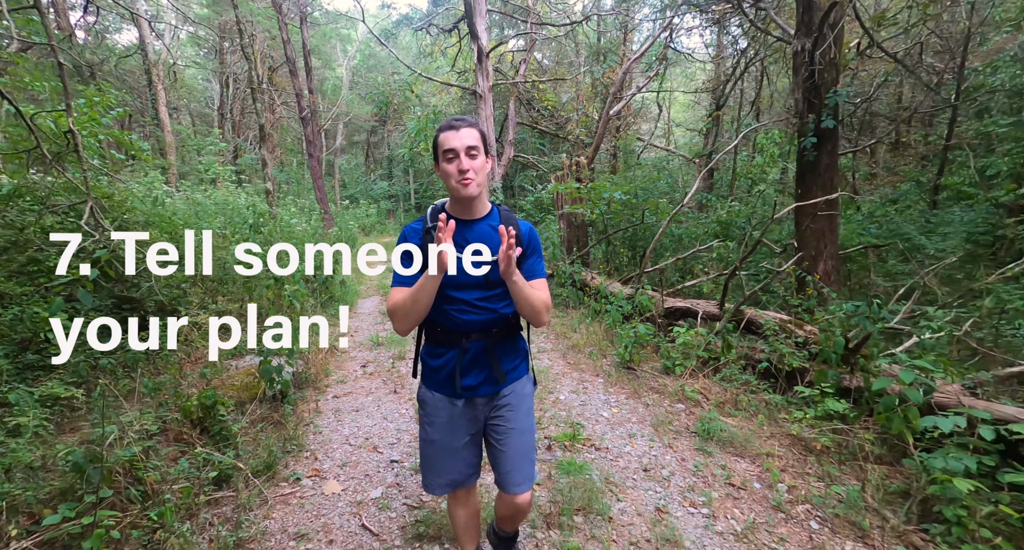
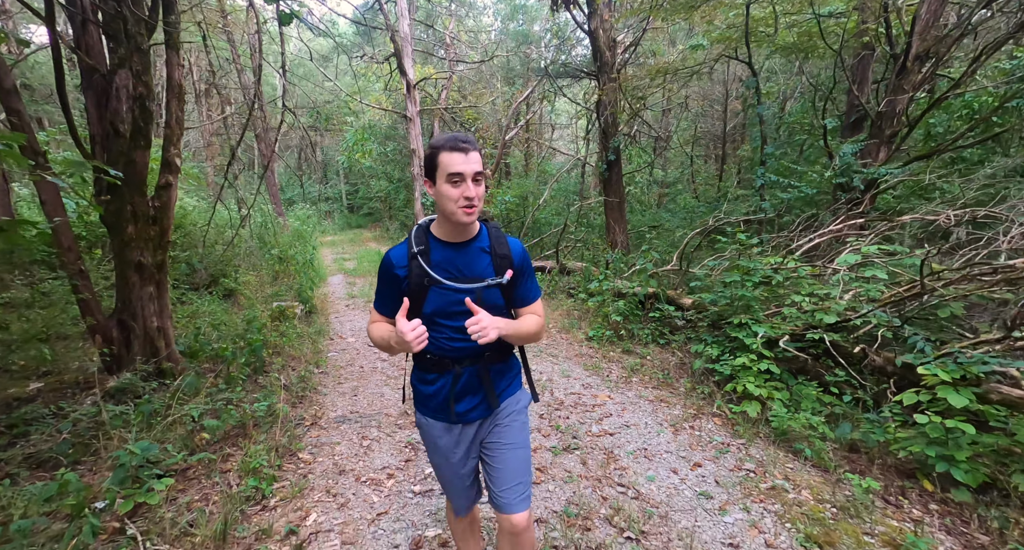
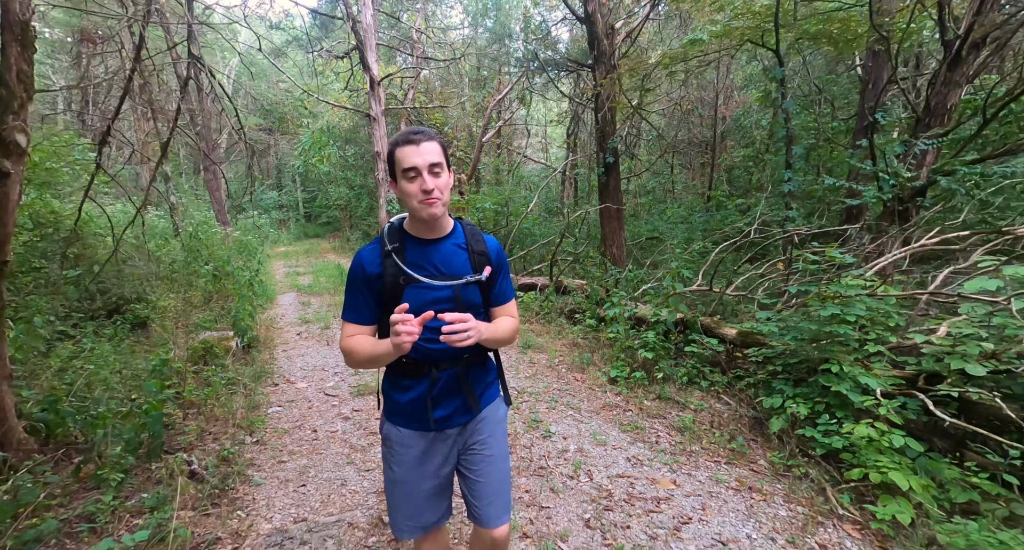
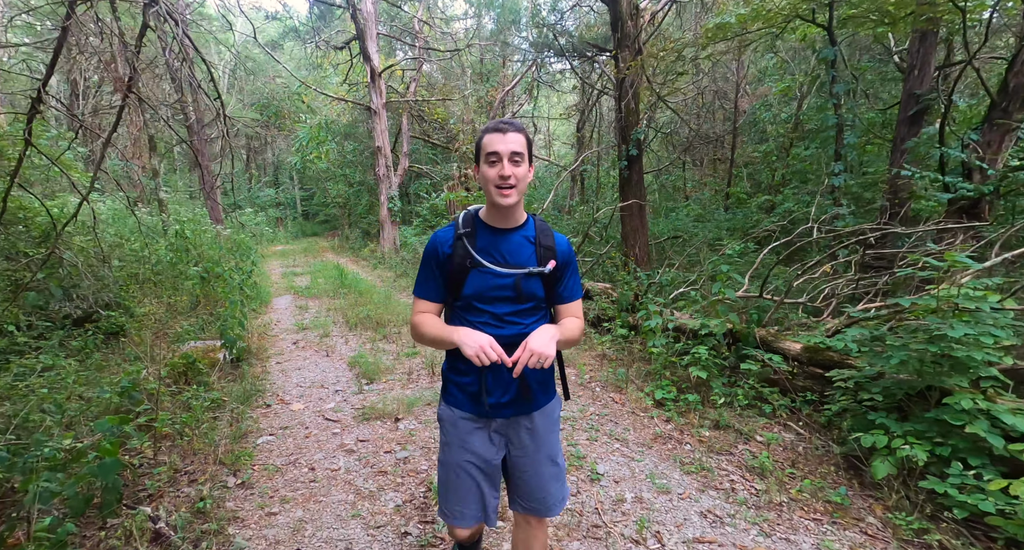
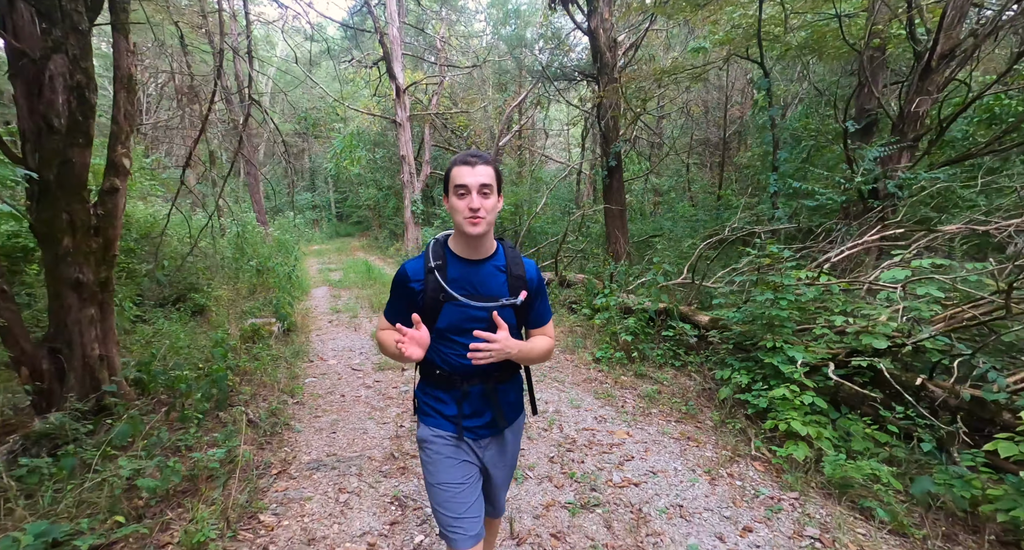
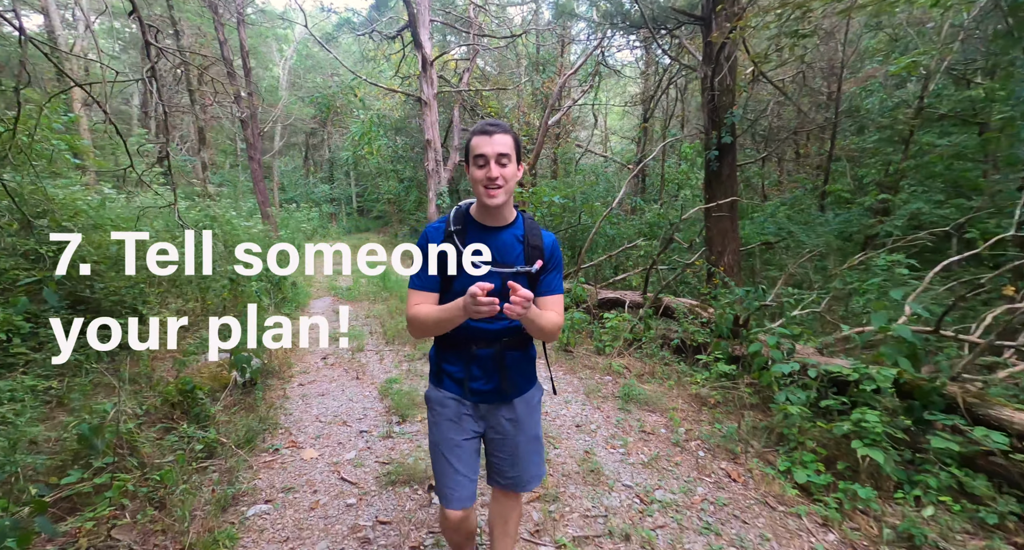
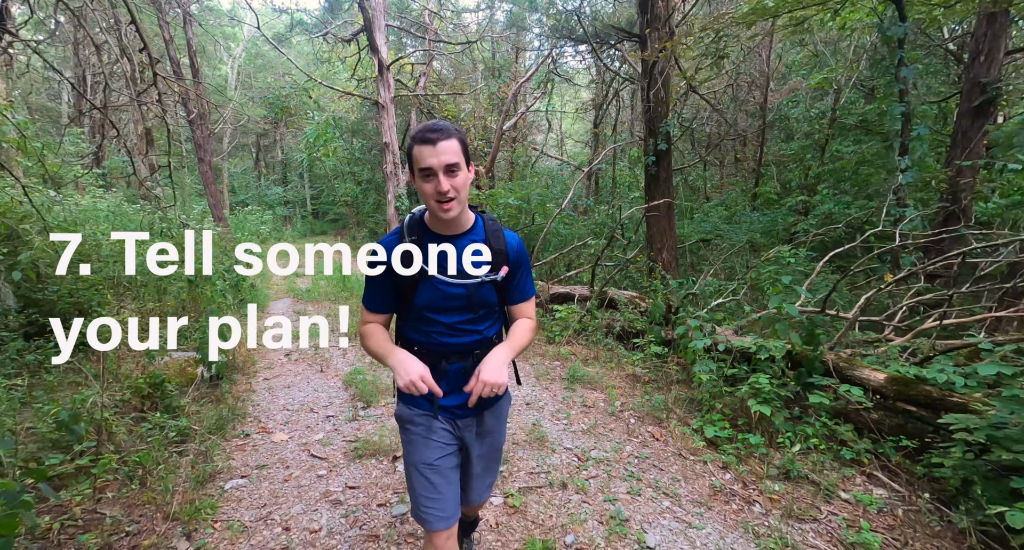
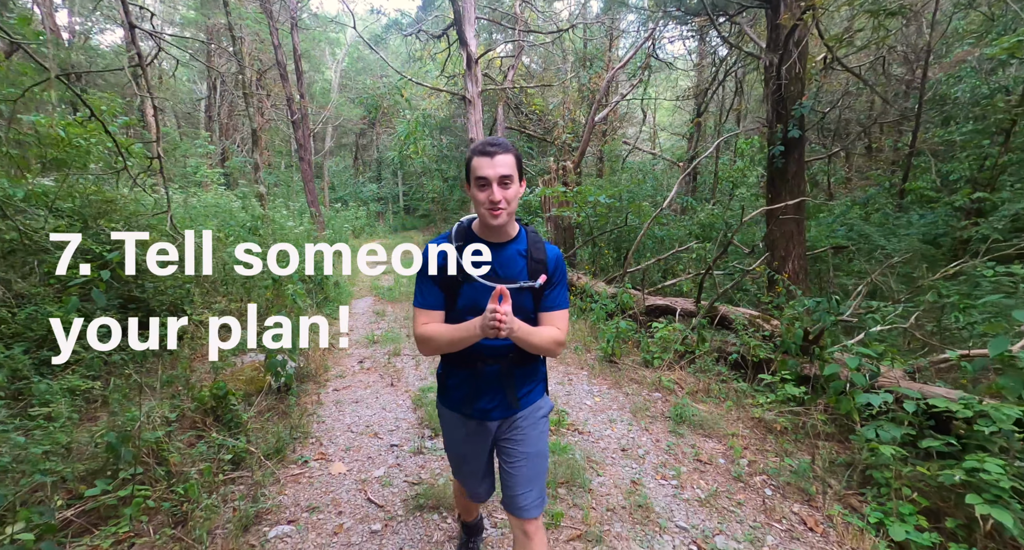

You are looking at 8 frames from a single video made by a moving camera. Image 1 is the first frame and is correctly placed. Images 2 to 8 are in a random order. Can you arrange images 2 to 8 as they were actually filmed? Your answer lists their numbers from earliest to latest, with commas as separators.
8, 6, 7, 4, 3, 5, 2
